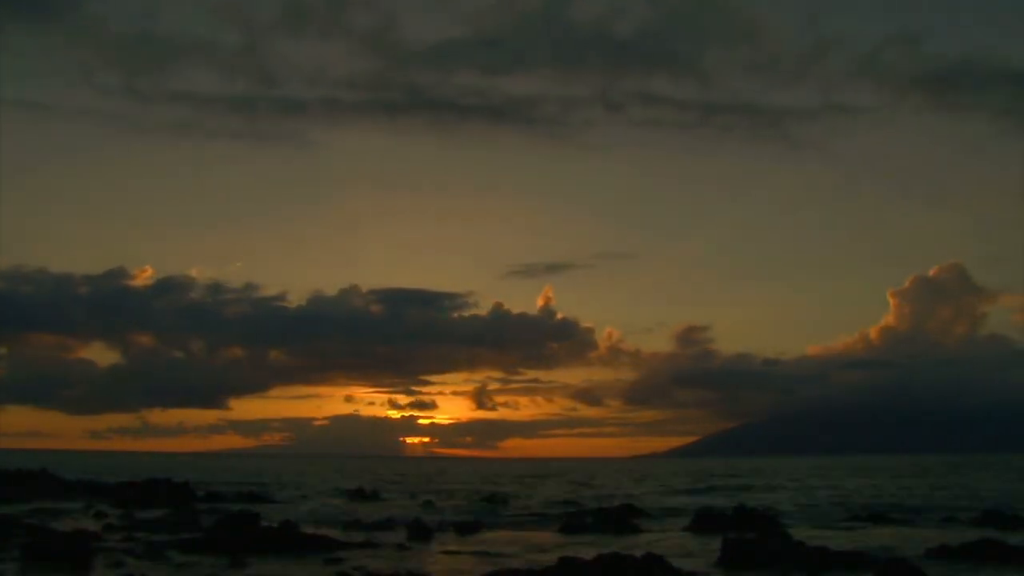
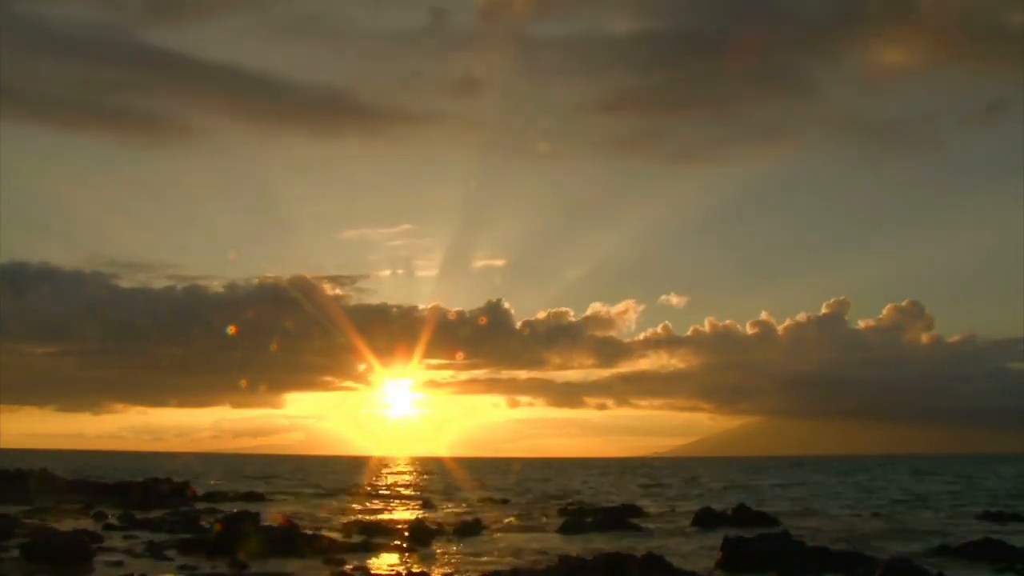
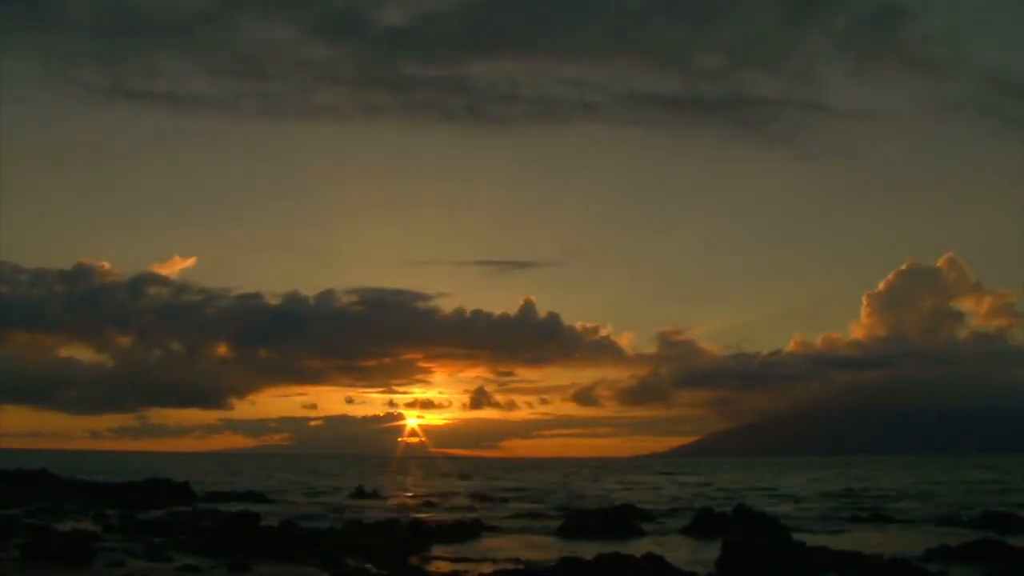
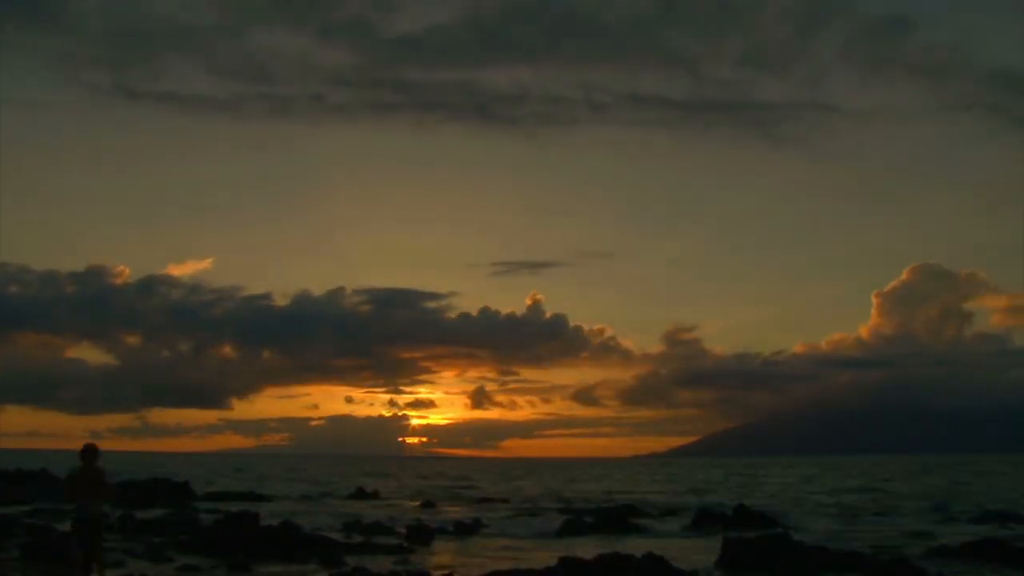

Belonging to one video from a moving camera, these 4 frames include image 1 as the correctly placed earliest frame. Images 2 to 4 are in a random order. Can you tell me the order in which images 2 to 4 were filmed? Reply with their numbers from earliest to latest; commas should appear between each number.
4, 3, 2
